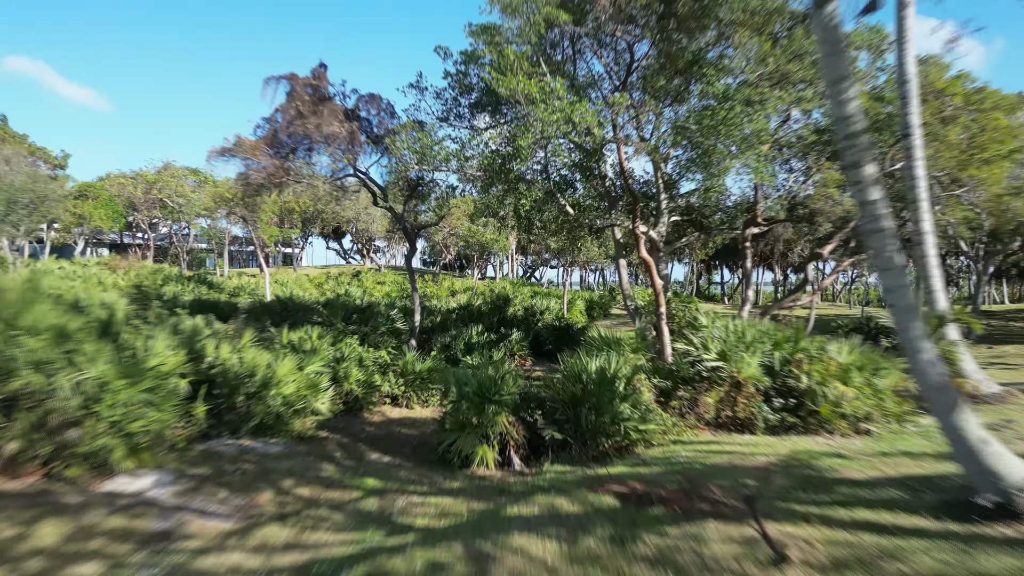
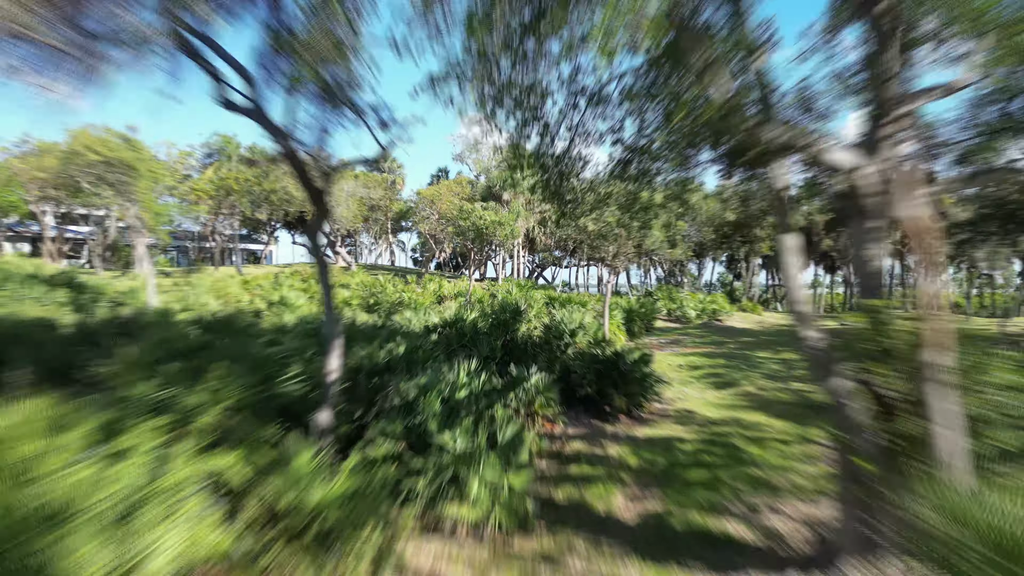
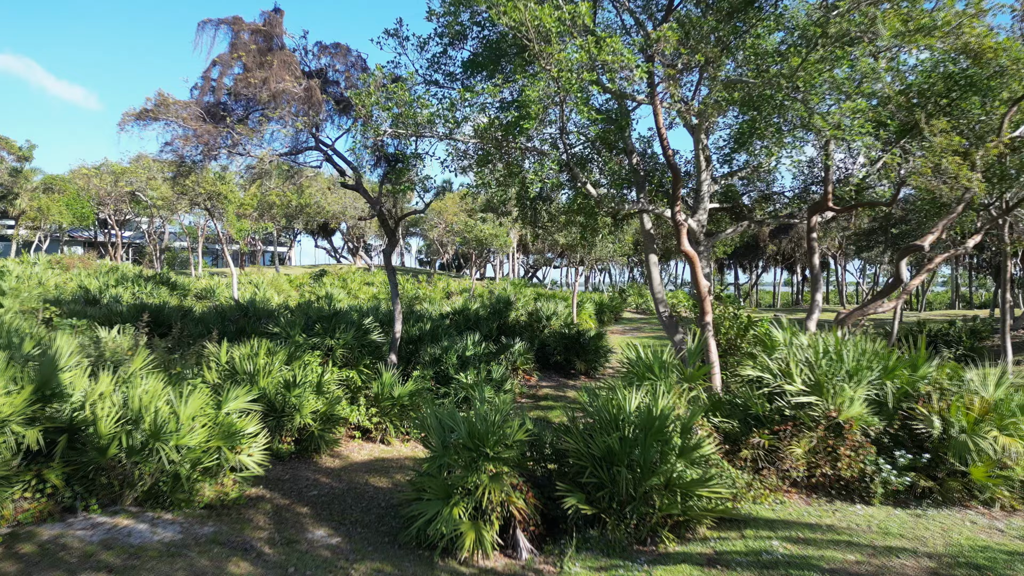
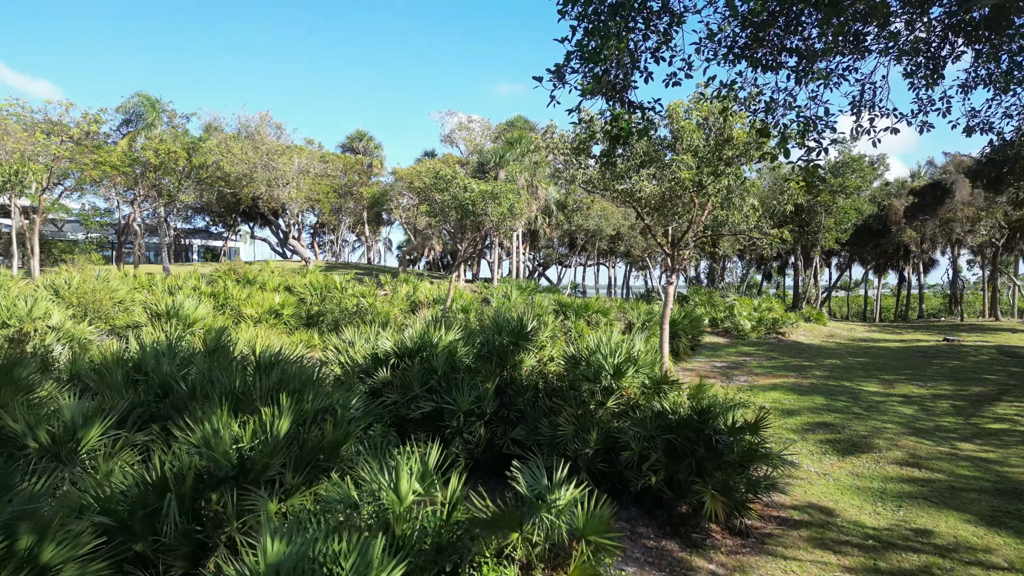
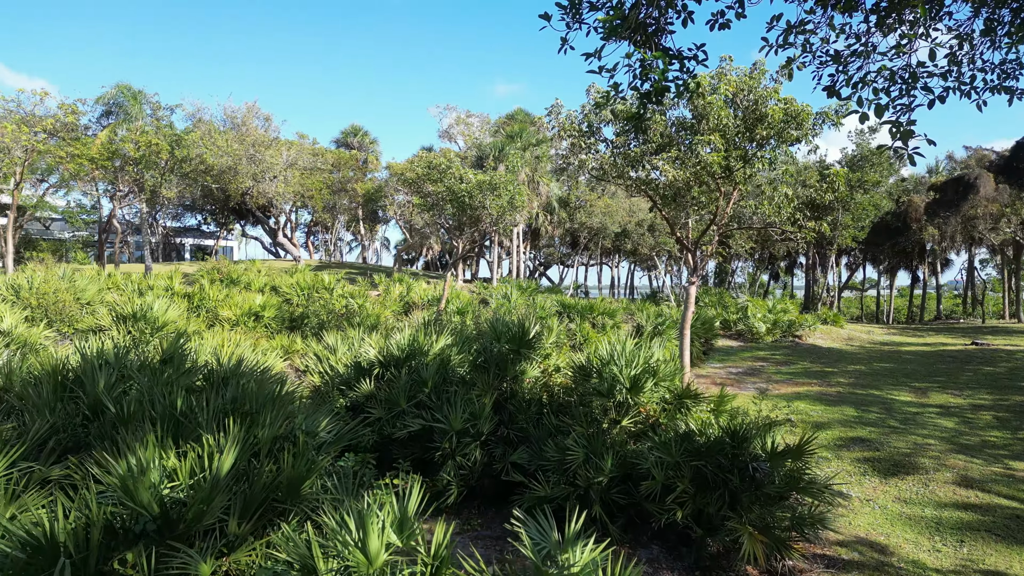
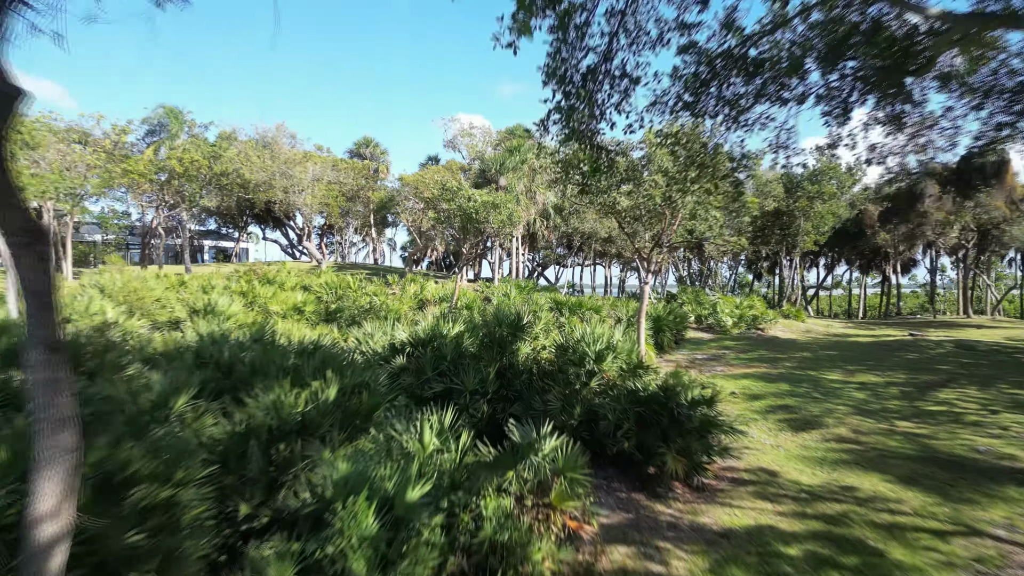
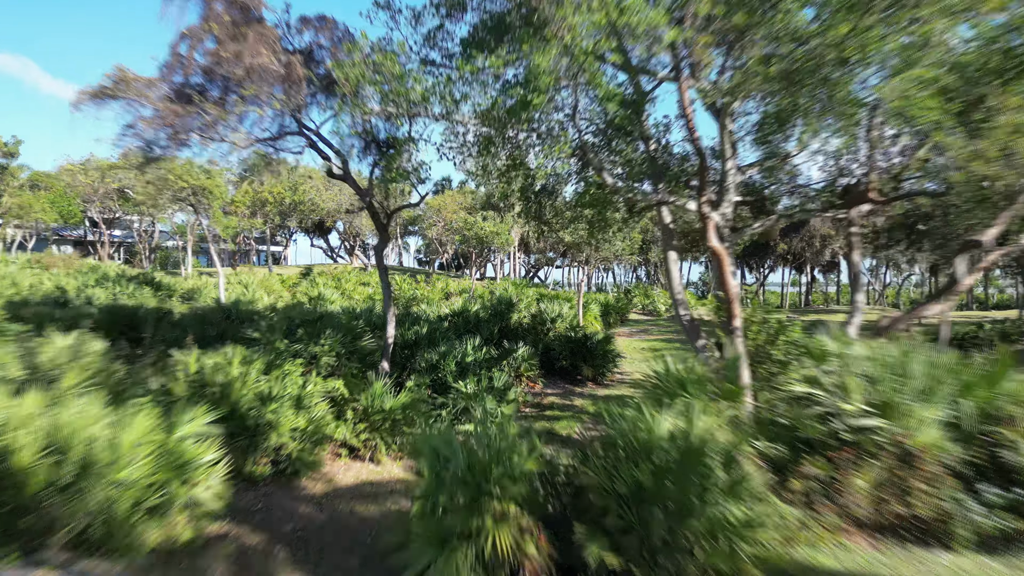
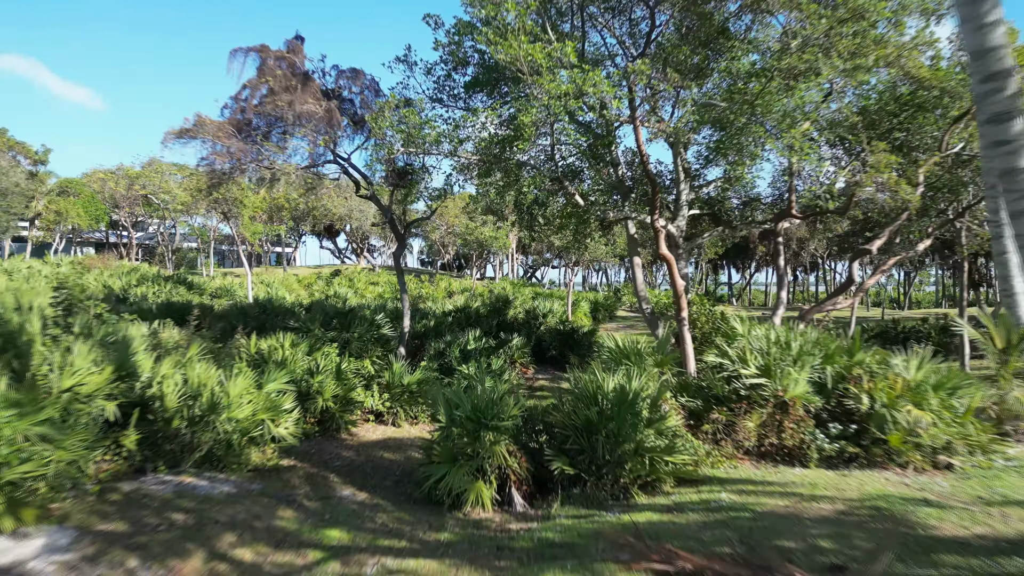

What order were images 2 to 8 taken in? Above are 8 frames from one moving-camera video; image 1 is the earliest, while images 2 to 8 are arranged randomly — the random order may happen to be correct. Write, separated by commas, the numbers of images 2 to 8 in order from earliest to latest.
8, 3, 7, 2, 6, 4, 5
